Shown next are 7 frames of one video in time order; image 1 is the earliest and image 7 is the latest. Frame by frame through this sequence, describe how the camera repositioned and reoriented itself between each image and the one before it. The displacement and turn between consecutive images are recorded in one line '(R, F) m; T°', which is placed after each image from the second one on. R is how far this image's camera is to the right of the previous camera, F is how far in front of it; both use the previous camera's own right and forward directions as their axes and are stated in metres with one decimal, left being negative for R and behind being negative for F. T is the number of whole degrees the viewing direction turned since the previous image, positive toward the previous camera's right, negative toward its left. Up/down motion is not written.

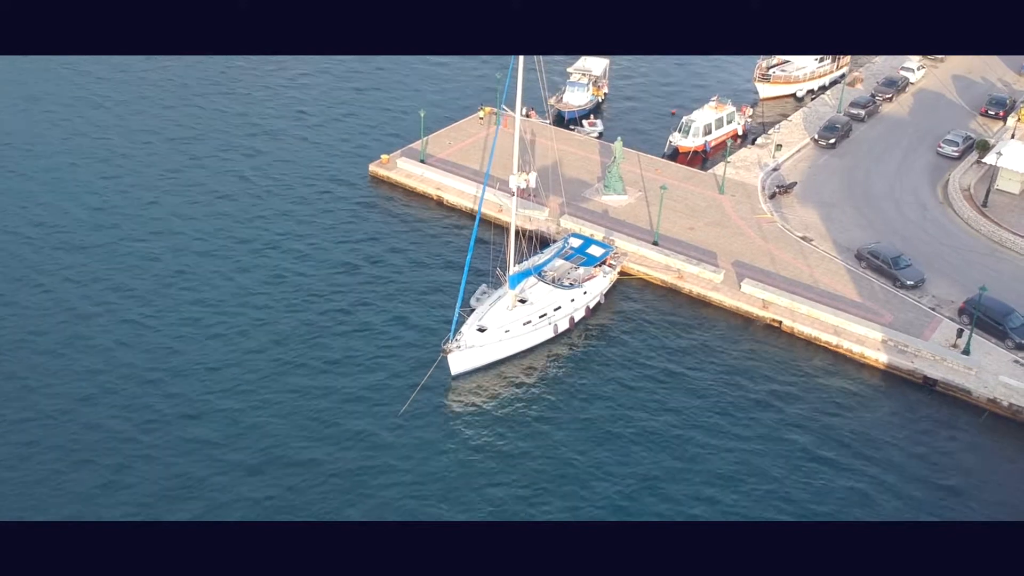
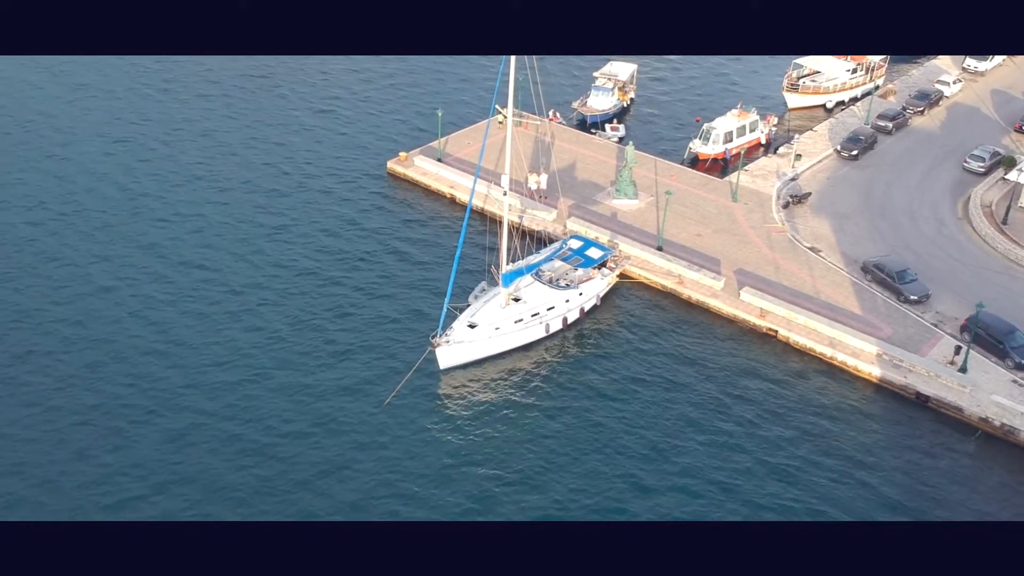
(+4.4, -0.4) m; -4°
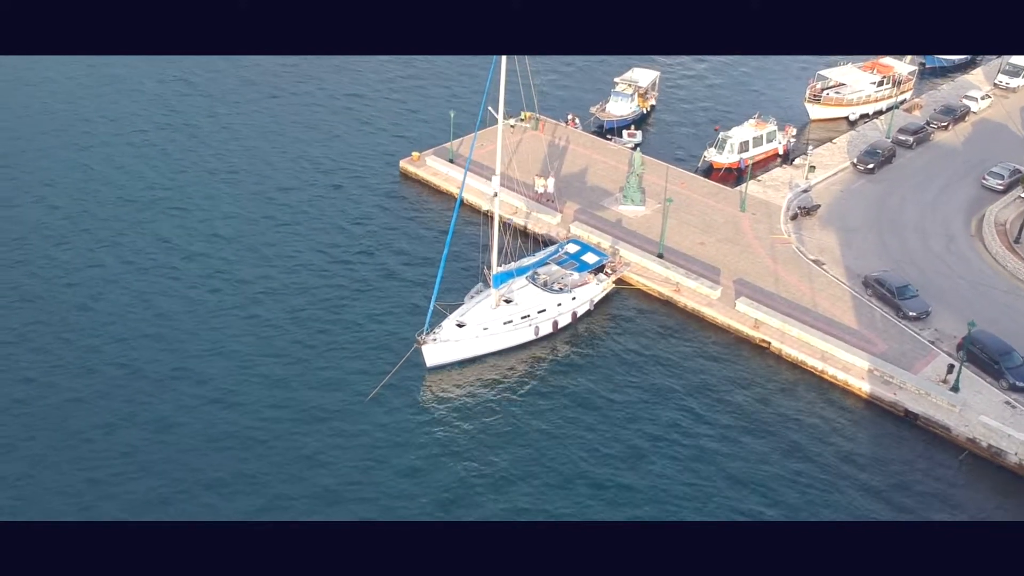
(+3.8, -0.3) m; -3°
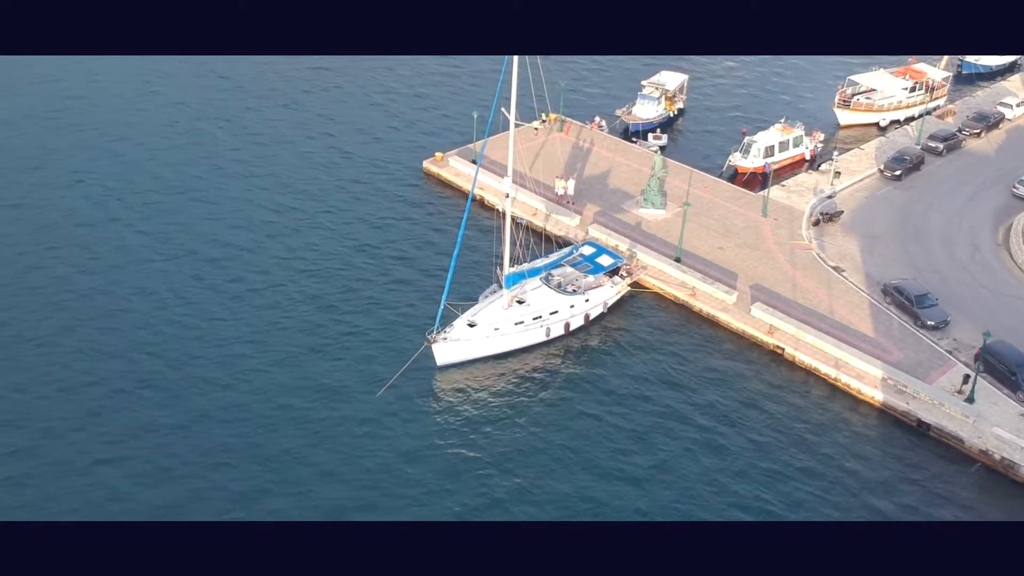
(+2.0, -0.1) m; -2°
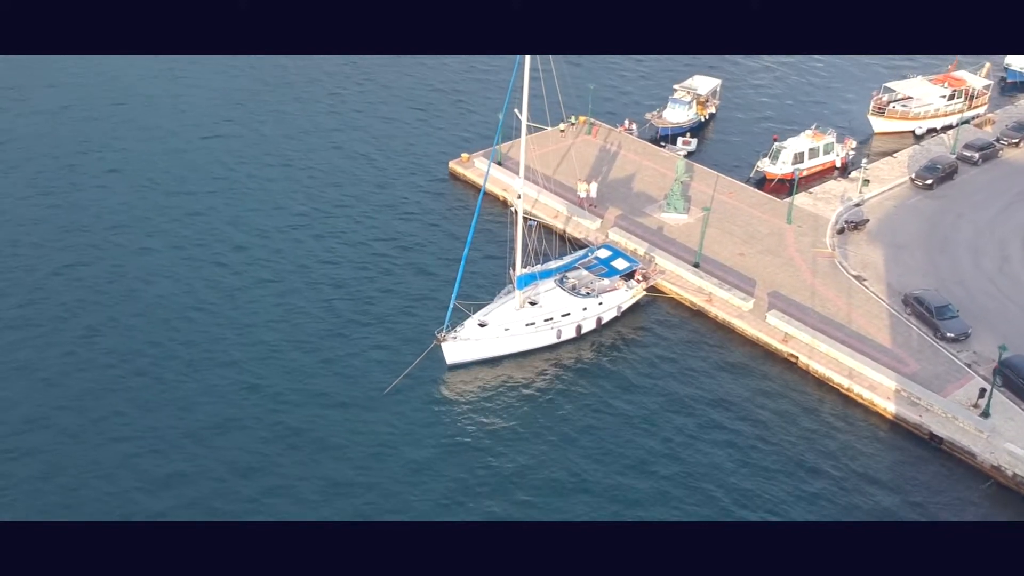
(+2.5, 0.0) m; -3°
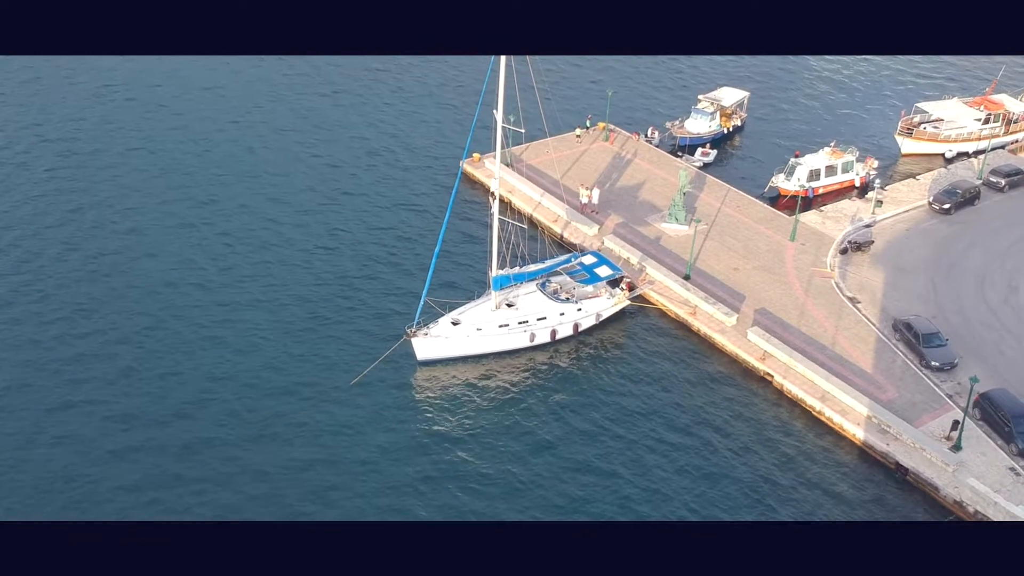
(+6.4, +0.3) m; -5°
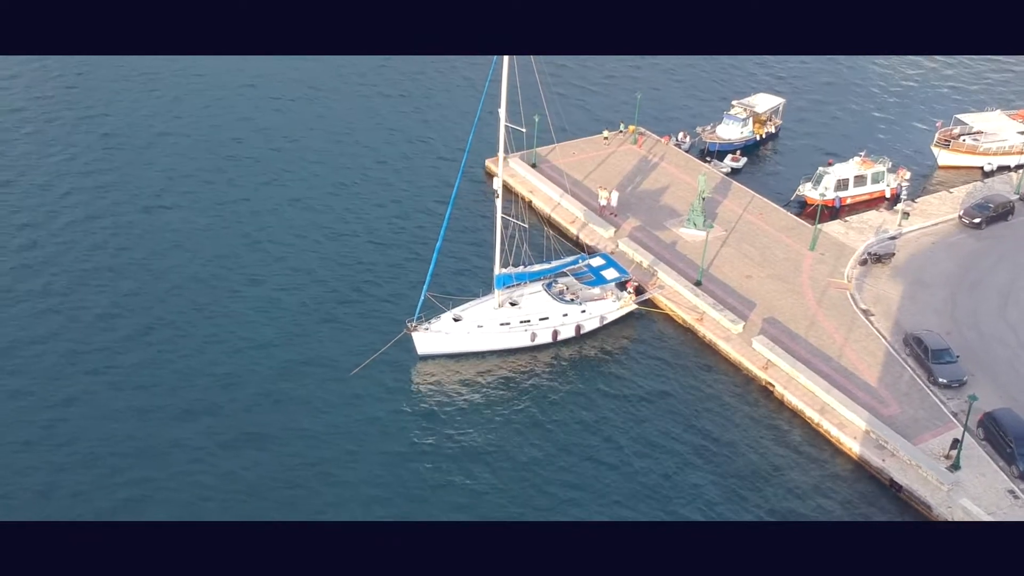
(+4.1, +0.1) m; -4°
